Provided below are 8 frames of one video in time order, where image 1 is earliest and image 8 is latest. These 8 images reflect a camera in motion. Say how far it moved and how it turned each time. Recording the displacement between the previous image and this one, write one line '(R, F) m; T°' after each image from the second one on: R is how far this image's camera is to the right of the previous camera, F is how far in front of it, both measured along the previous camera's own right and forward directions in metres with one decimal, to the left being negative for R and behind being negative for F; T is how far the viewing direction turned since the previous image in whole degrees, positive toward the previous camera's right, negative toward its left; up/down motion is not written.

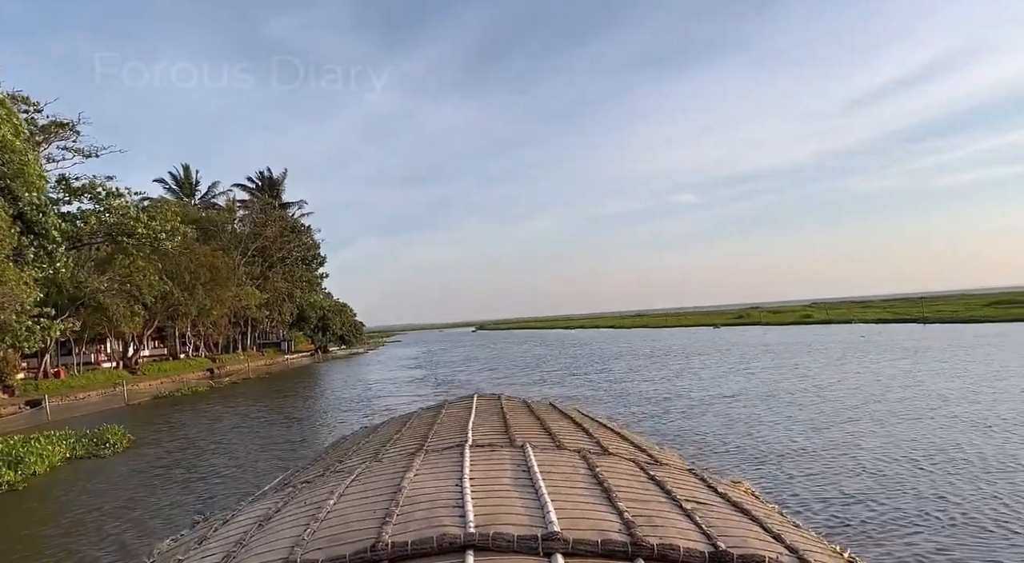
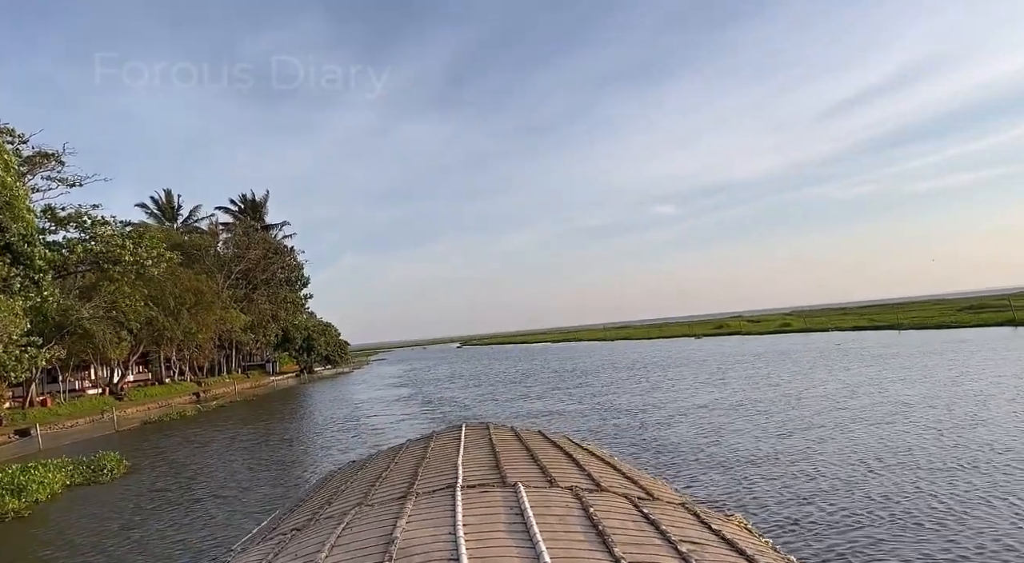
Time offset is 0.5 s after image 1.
(0.0, -0.9) m; +1°
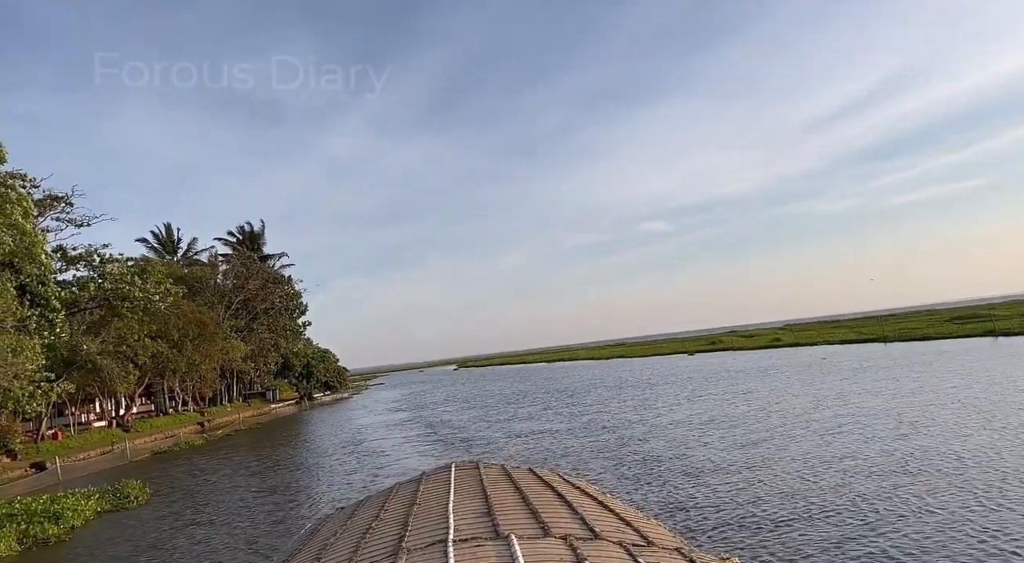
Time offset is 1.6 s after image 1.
(+0.1, -1.7) m; 0°
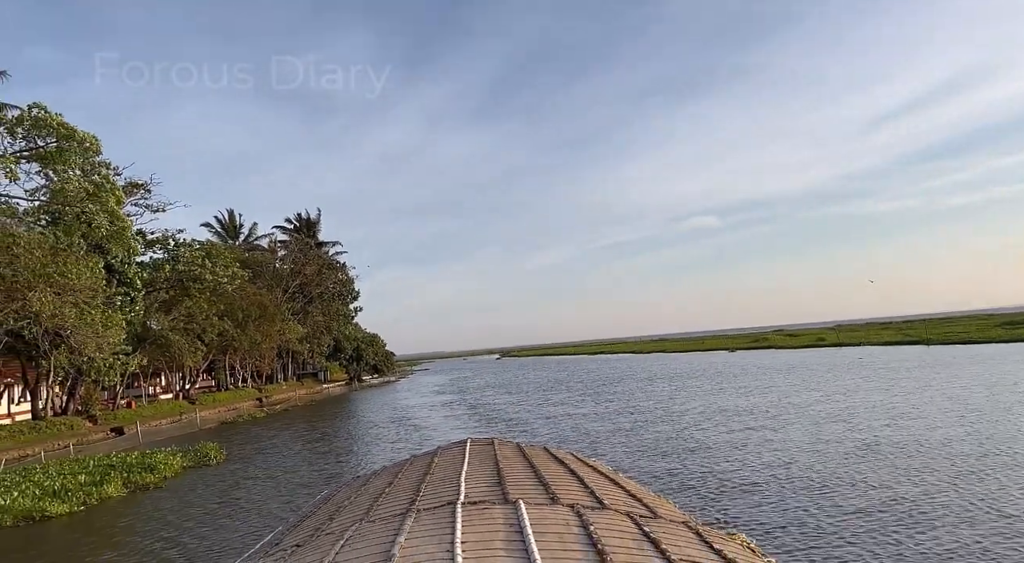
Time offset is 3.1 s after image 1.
(+0.2, -2.0) m; -4°
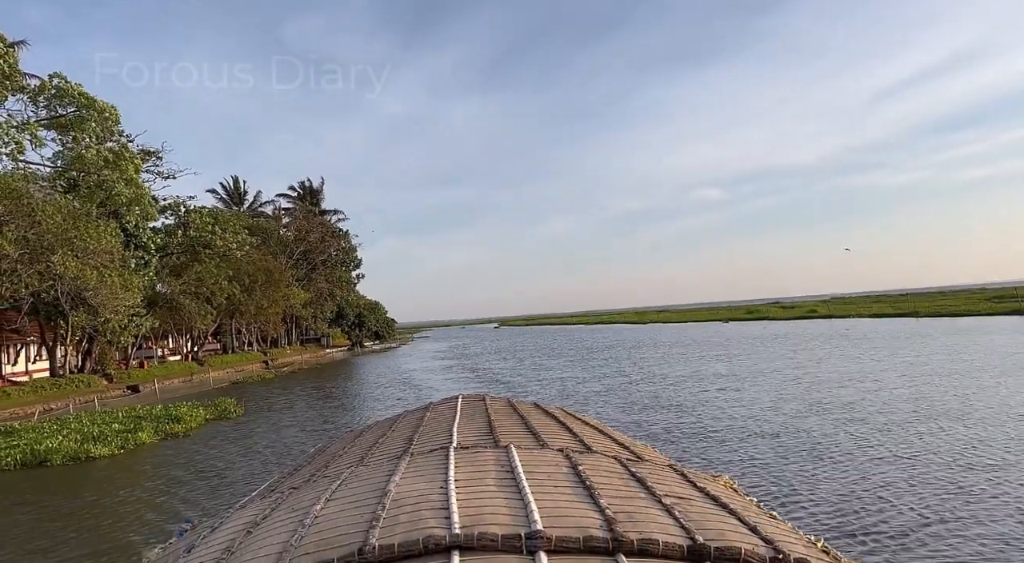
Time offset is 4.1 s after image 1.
(0.0, -1.5) m; 0°
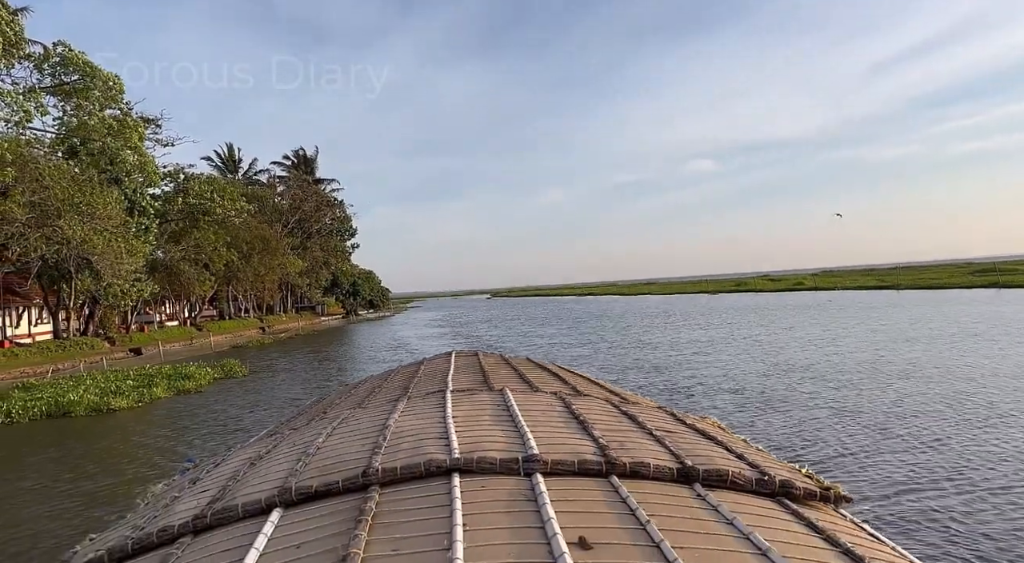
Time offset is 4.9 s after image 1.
(0.0, -1.2) m; +1°
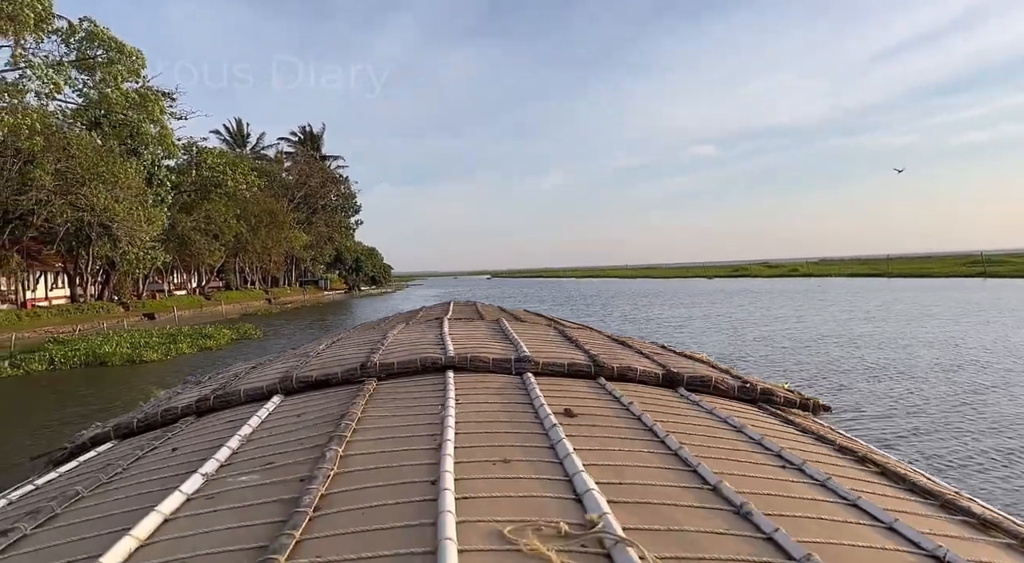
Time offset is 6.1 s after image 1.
(+0.1, -1.8) m; 0°
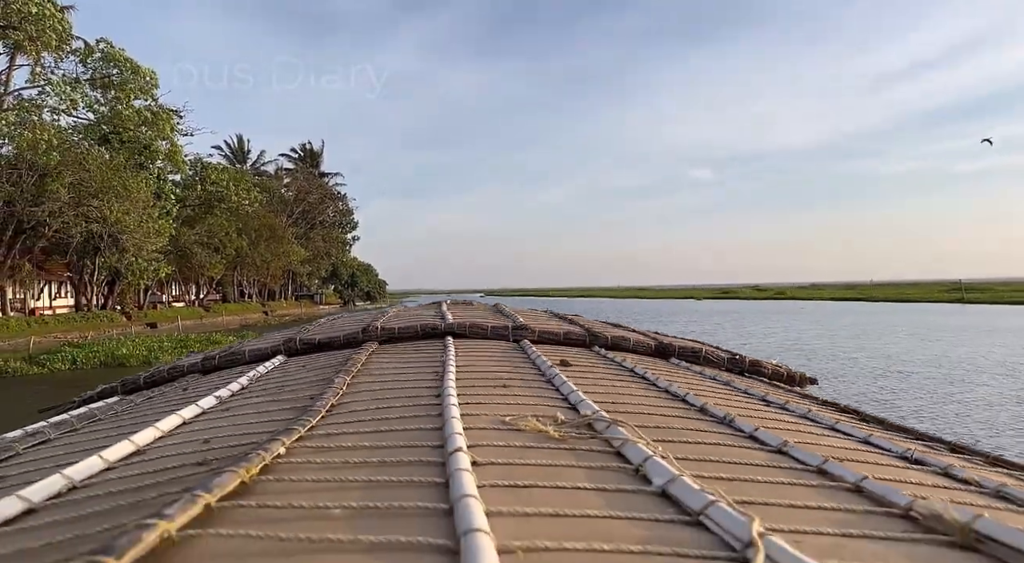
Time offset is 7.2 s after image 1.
(+0.1, -1.7) m; +1°
